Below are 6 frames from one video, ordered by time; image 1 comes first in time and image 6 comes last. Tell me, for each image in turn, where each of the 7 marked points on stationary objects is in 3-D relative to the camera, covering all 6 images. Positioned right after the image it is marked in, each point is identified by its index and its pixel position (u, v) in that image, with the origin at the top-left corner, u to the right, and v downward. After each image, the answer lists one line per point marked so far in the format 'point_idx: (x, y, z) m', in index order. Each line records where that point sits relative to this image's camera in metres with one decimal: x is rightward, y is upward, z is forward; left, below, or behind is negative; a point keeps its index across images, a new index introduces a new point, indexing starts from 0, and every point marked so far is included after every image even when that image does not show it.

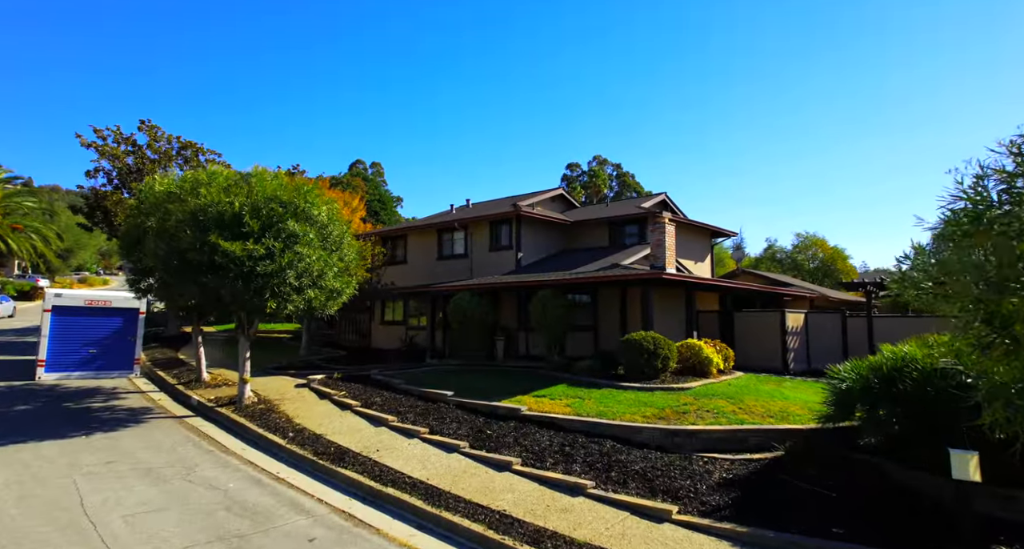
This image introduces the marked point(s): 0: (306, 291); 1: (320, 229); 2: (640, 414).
0: (-4.2, -0.3, +11.4) m
1: (-4.1, +1.0, +11.9) m
2: (+2.2, -2.5, +9.9) m
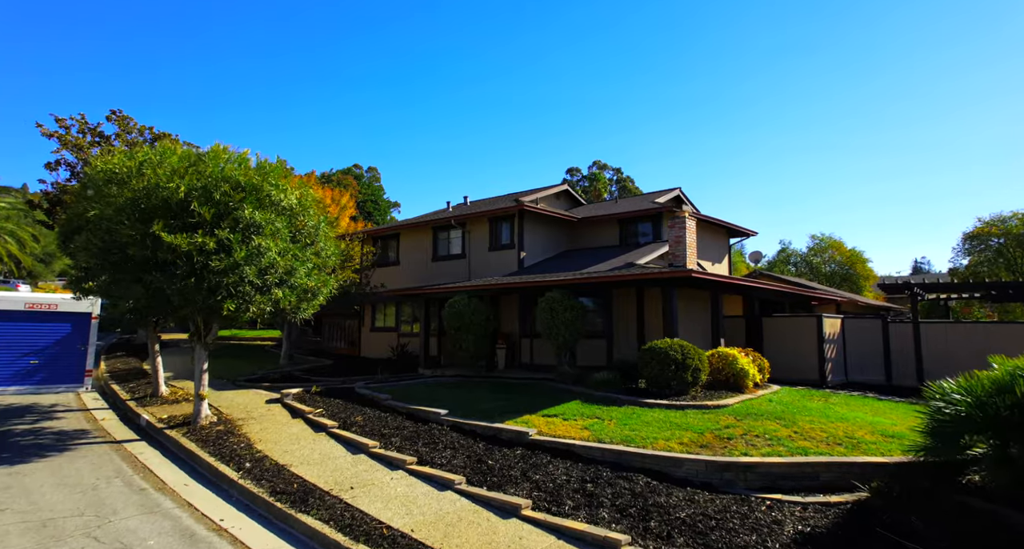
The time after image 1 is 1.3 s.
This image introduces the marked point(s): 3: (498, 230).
0: (-4.1, -0.3, +9.6) m
1: (-4.0, +1.0, +10.1) m
2: (+2.3, -2.4, +8.1) m
3: (-0.5, +1.5, +19.0) m
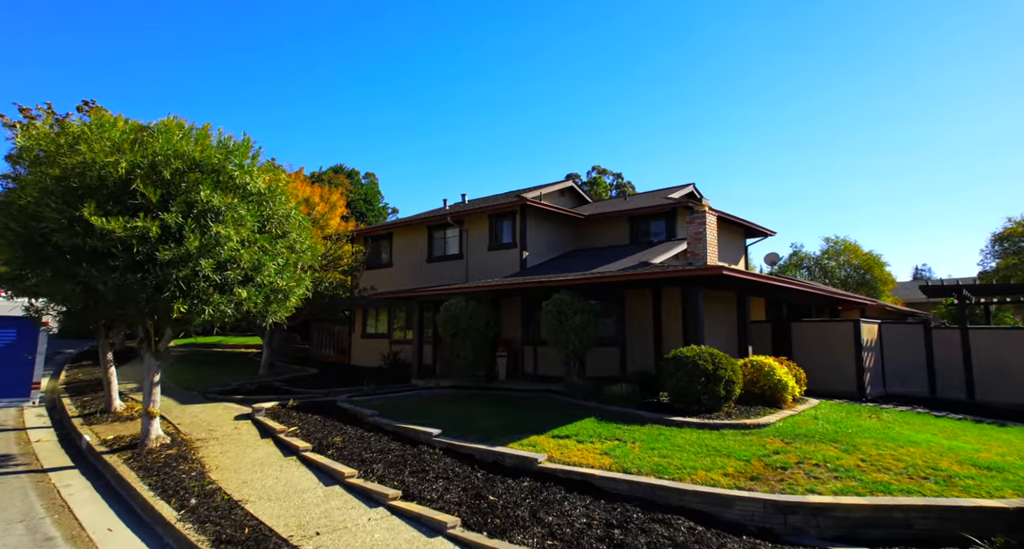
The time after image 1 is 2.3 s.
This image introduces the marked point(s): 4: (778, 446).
0: (-4.0, -0.2, +8.1) m
1: (-4.0, +1.1, +8.7) m
2: (+2.4, -2.3, +6.6) m
3: (-0.4, +1.5, +17.6) m
4: (+3.5, -2.3, +7.4) m
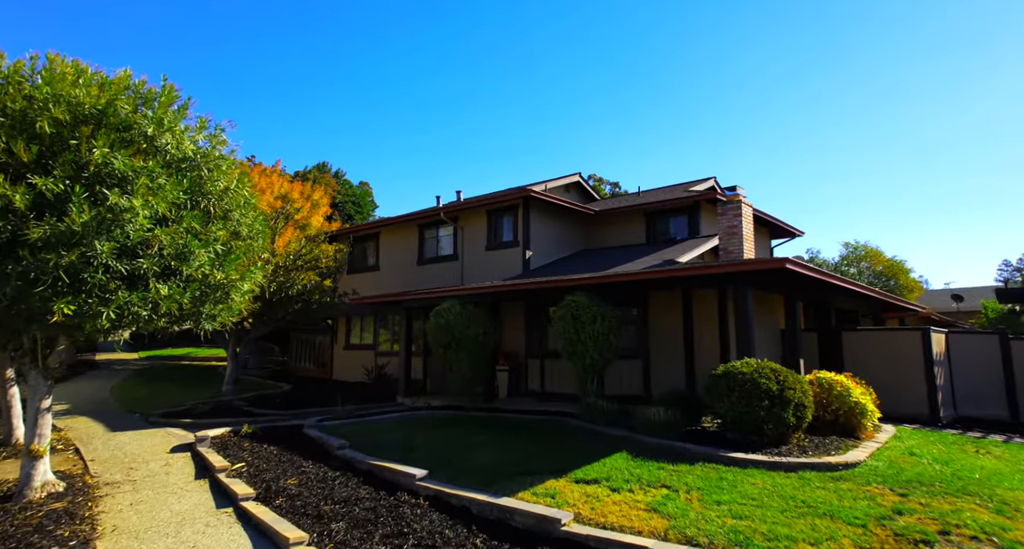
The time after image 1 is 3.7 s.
0: (-3.9, -0.1, +6.0) m
1: (-3.8, +1.2, +6.6) m
2: (+2.5, -2.2, +4.5) m
3: (-0.4, +1.4, +15.6) m
4: (+3.6, -2.1, +5.3) m
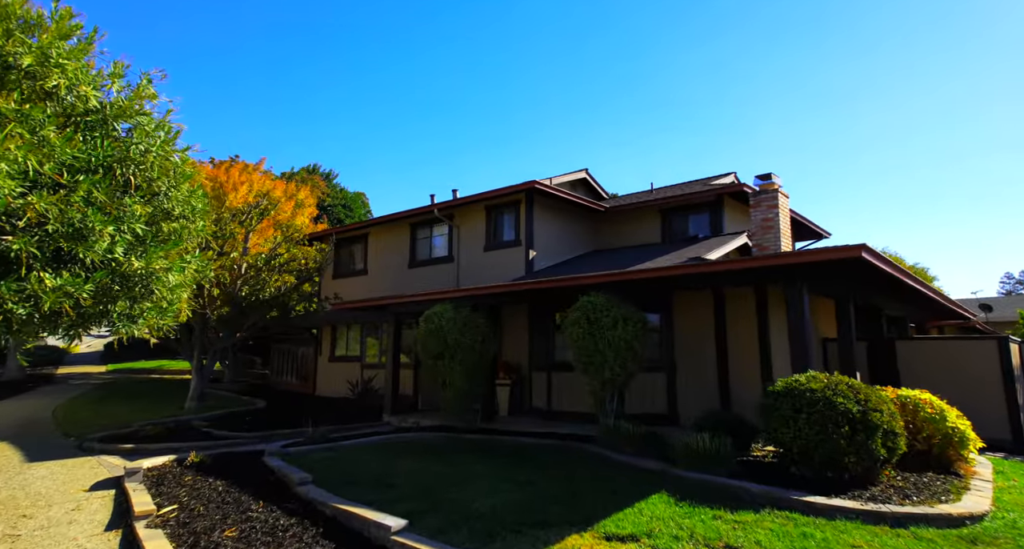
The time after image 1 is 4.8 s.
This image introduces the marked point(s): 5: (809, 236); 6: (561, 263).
0: (-3.8, 0.0, +4.4) m
1: (-3.8, +1.3, +5.0) m
2: (+2.6, -2.0, +2.9) m
3: (-0.3, +1.3, +14.0) m
4: (+3.7, -2.0, +3.7) m
5: (+8.5, +1.1, +16.2) m
6: (+1.2, +0.3, +13.8) m
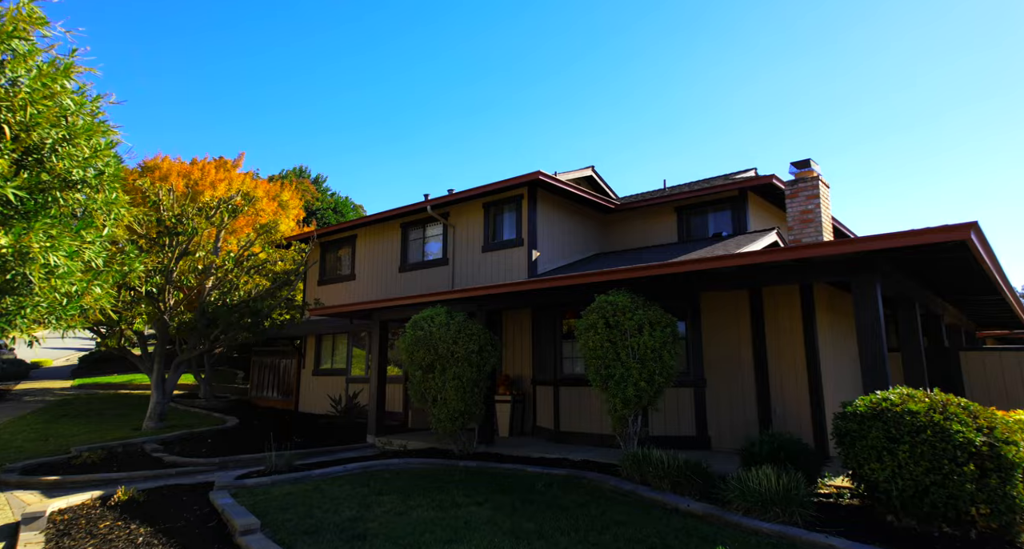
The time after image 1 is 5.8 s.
0: (-3.8, +0.2, +2.9) m
1: (-3.8, +1.4, +3.6) m
2: (+2.6, -1.8, +1.4) m
3: (-0.3, +1.2, +12.6) m
4: (+3.7, -1.8, +2.2) m
5: (+8.5, +1.0, +14.8) m
6: (+1.3, +0.2, +12.4) m
